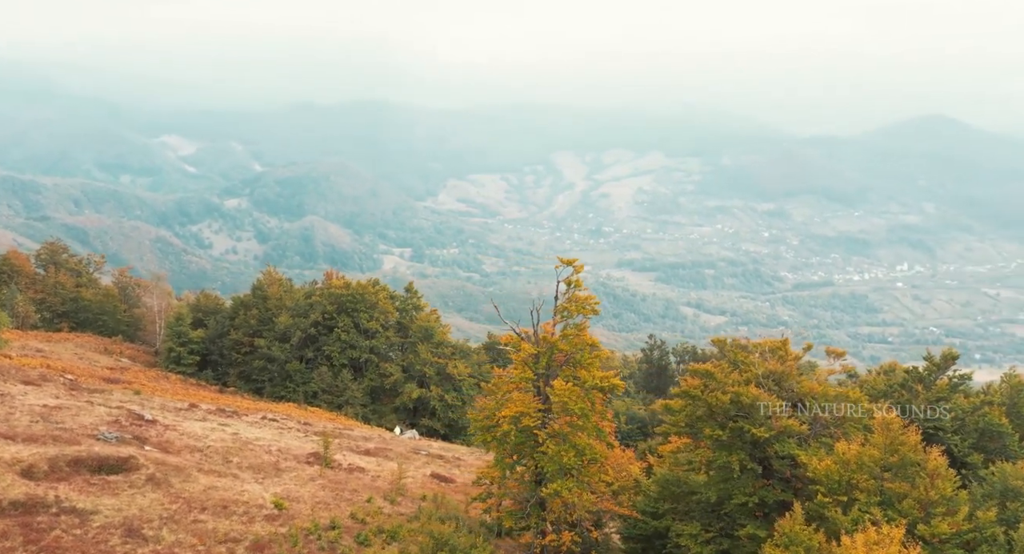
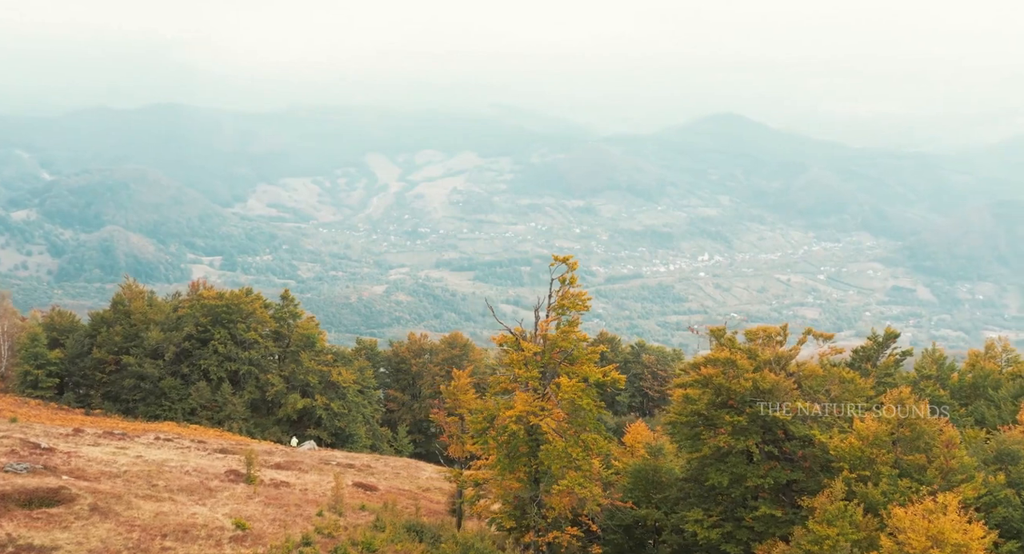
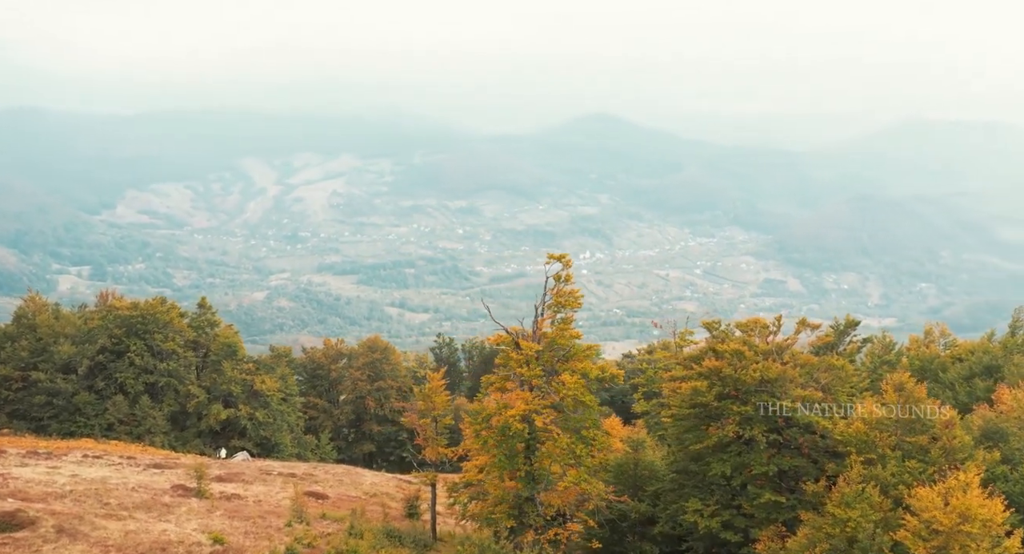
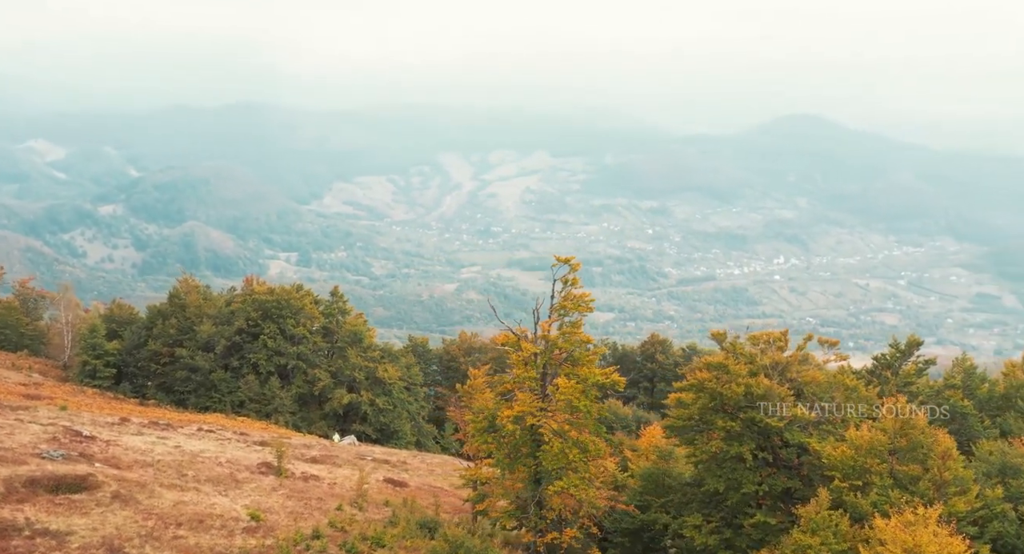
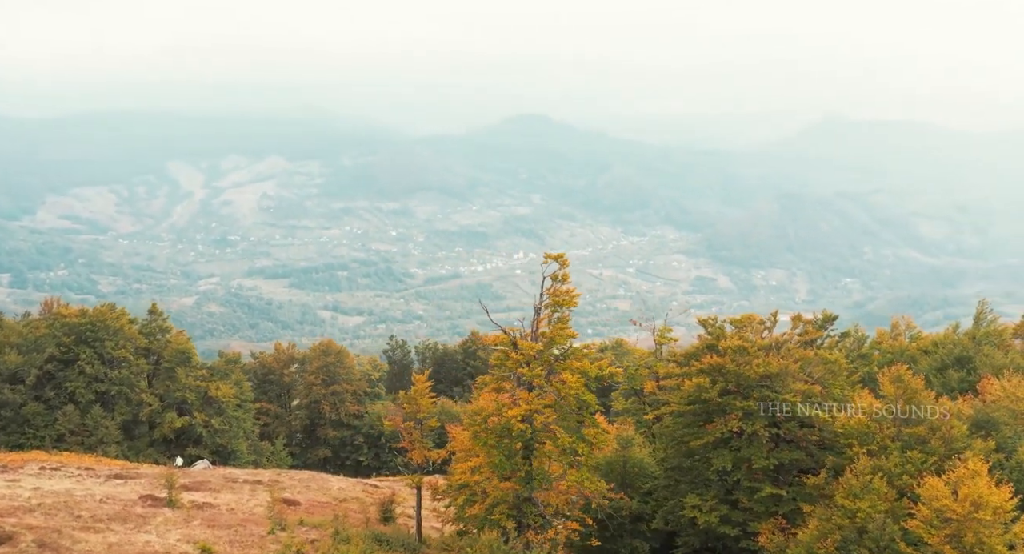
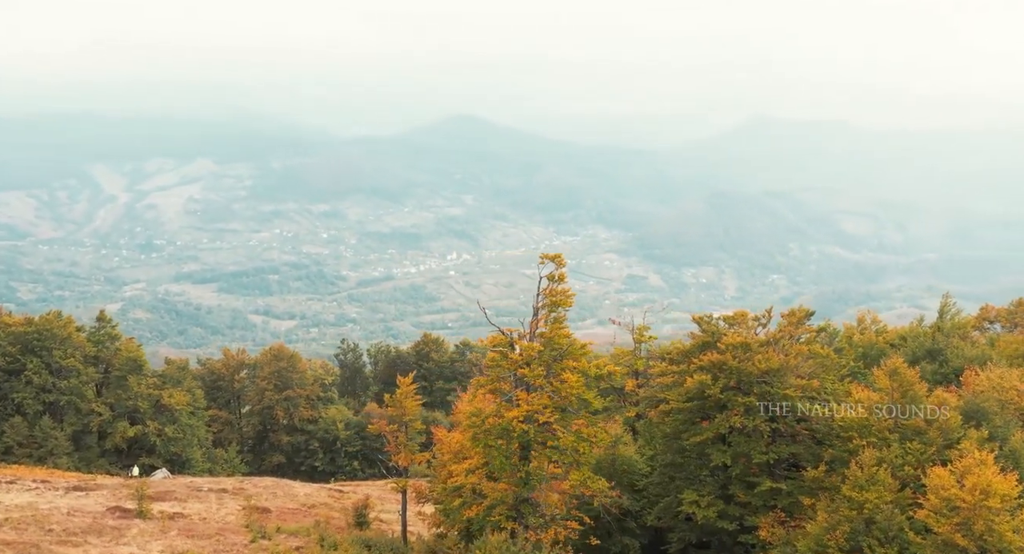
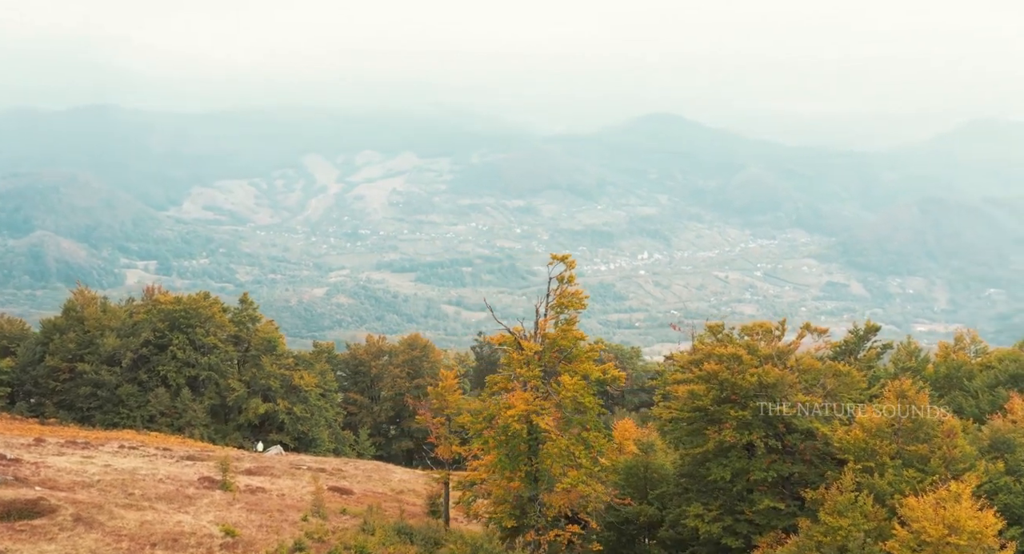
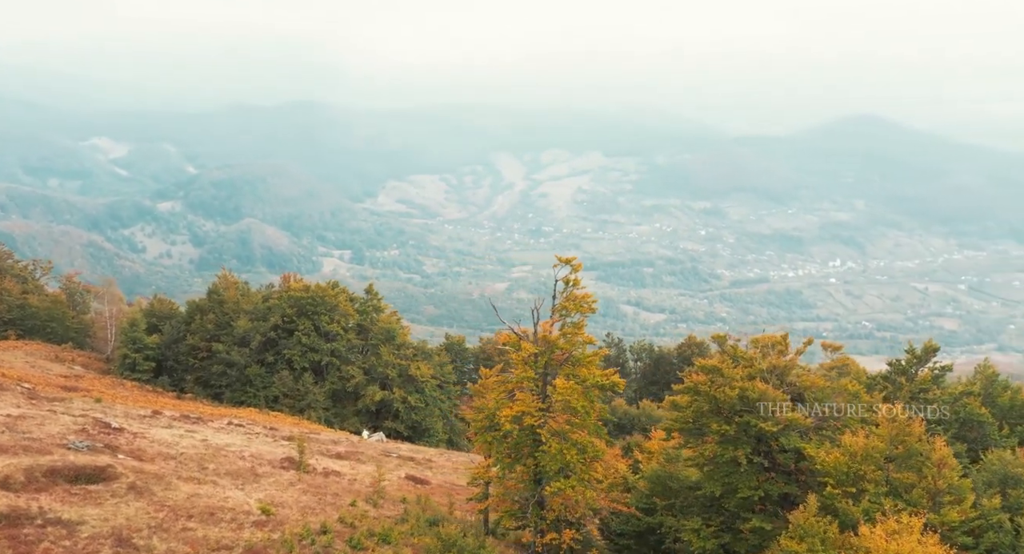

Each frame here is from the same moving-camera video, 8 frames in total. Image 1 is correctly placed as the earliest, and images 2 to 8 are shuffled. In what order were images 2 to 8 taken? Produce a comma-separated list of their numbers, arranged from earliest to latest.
8, 4, 2, 7, 3, 5, 6
